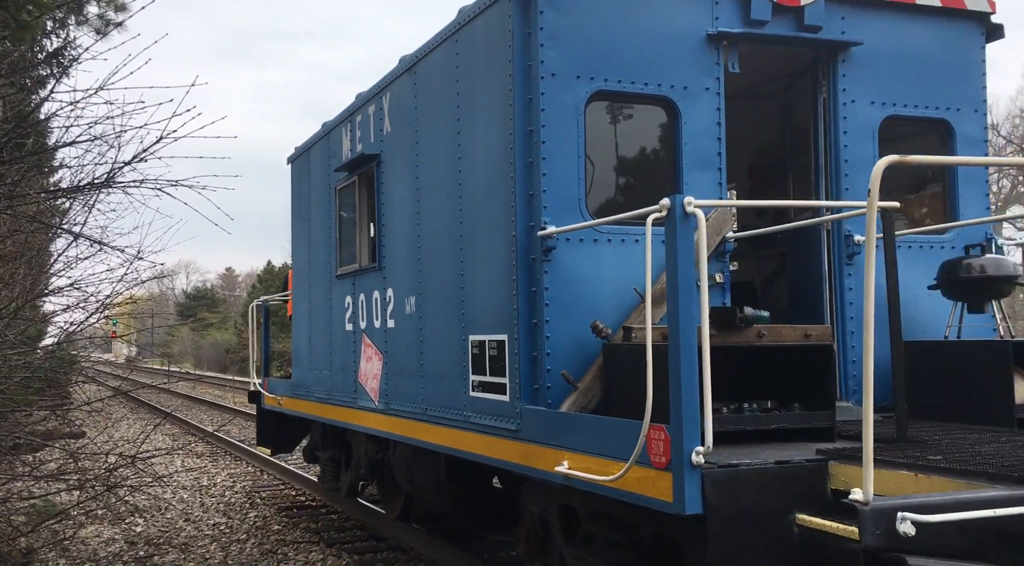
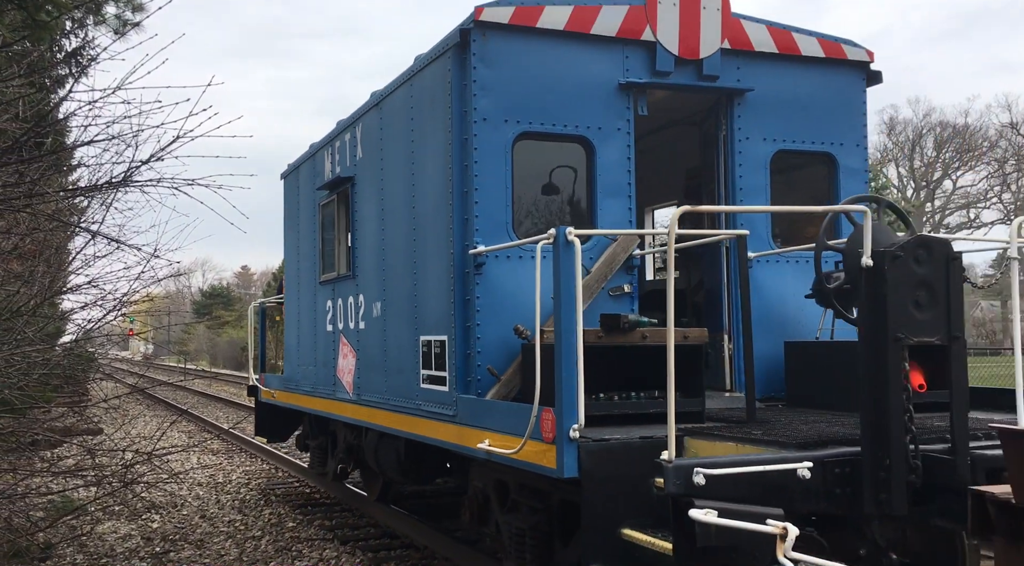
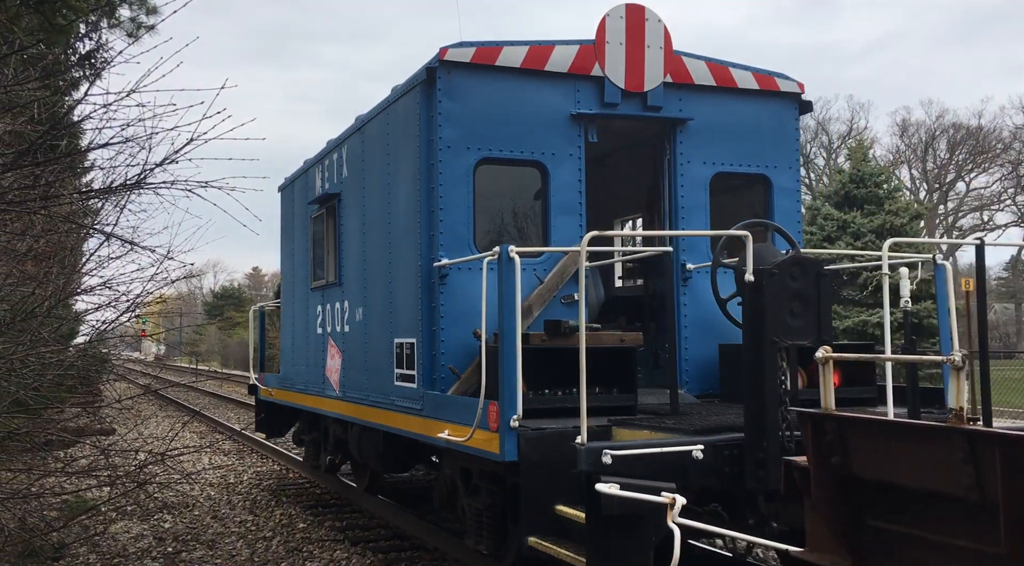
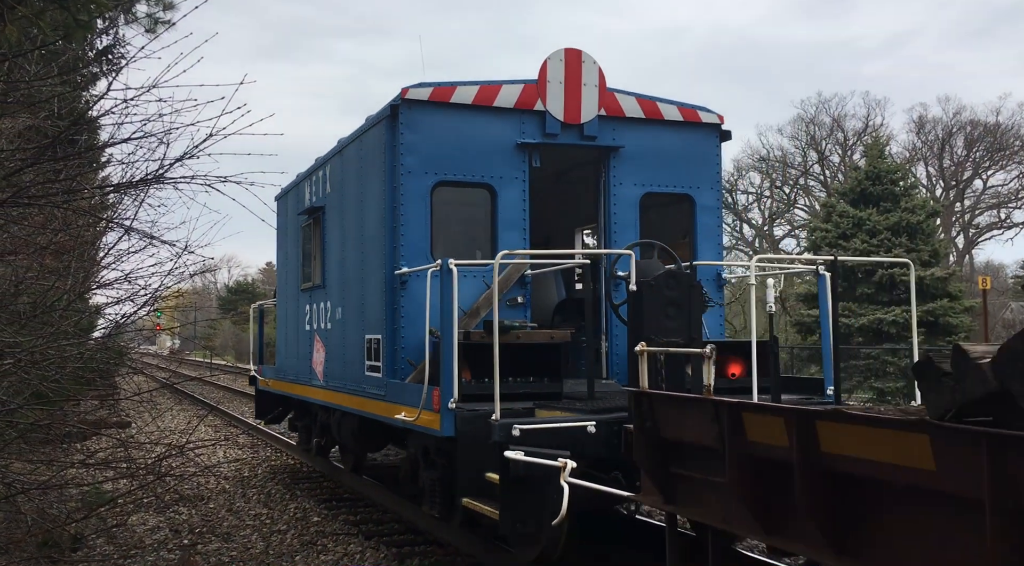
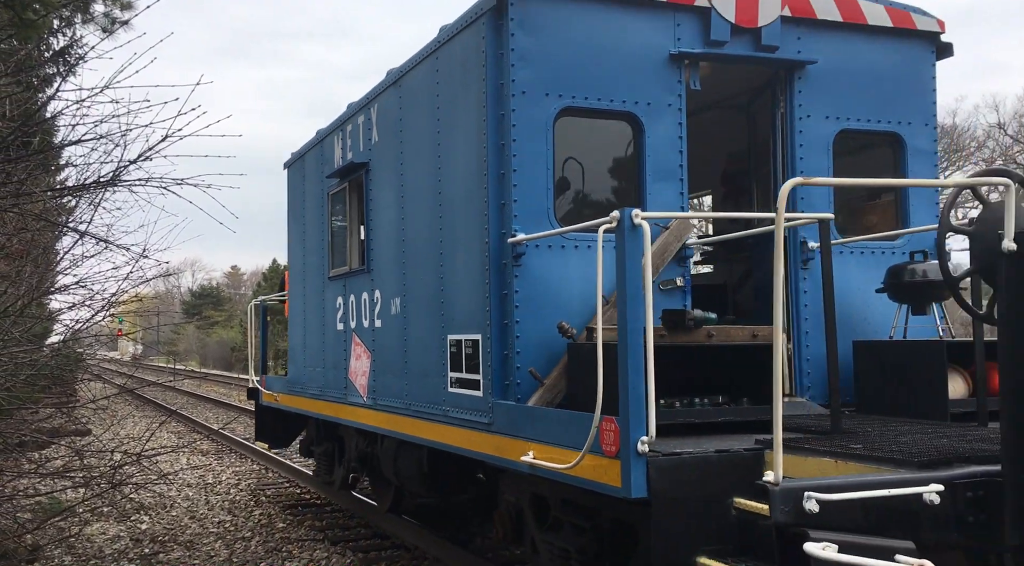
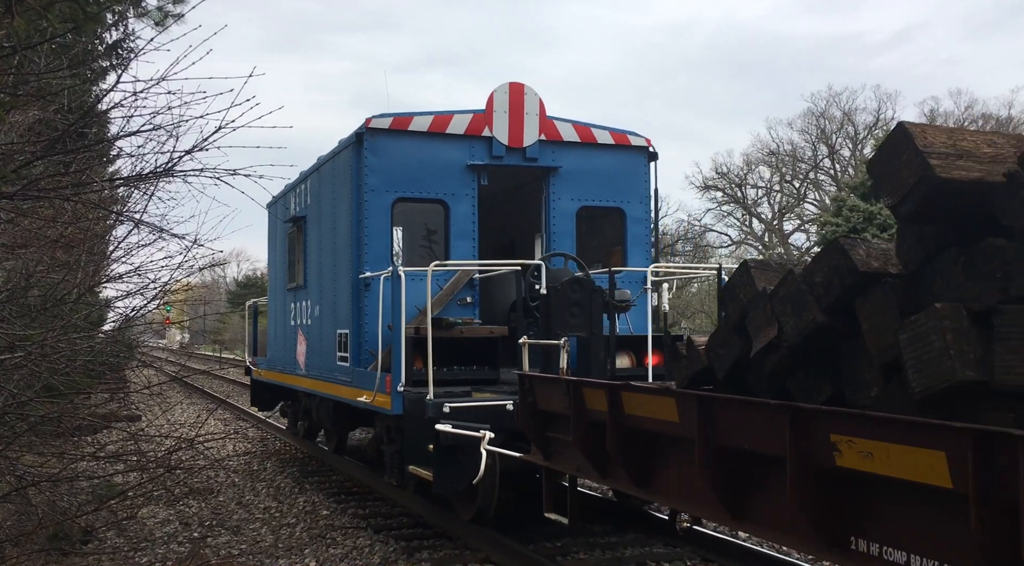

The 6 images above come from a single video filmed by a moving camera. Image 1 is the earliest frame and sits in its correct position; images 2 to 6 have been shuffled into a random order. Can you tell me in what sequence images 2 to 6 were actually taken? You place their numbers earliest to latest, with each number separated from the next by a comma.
5, 2, 3, 4, 6
